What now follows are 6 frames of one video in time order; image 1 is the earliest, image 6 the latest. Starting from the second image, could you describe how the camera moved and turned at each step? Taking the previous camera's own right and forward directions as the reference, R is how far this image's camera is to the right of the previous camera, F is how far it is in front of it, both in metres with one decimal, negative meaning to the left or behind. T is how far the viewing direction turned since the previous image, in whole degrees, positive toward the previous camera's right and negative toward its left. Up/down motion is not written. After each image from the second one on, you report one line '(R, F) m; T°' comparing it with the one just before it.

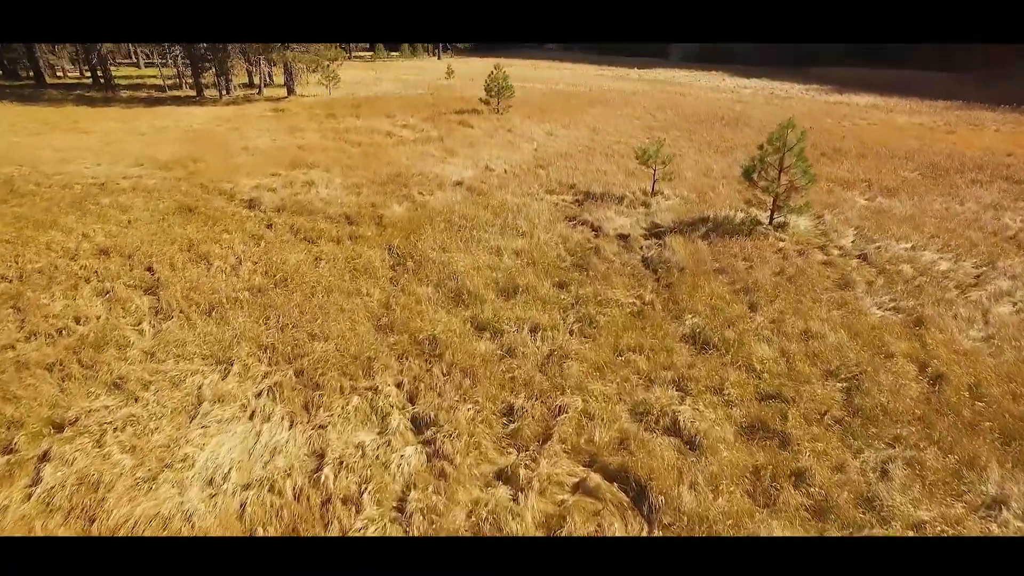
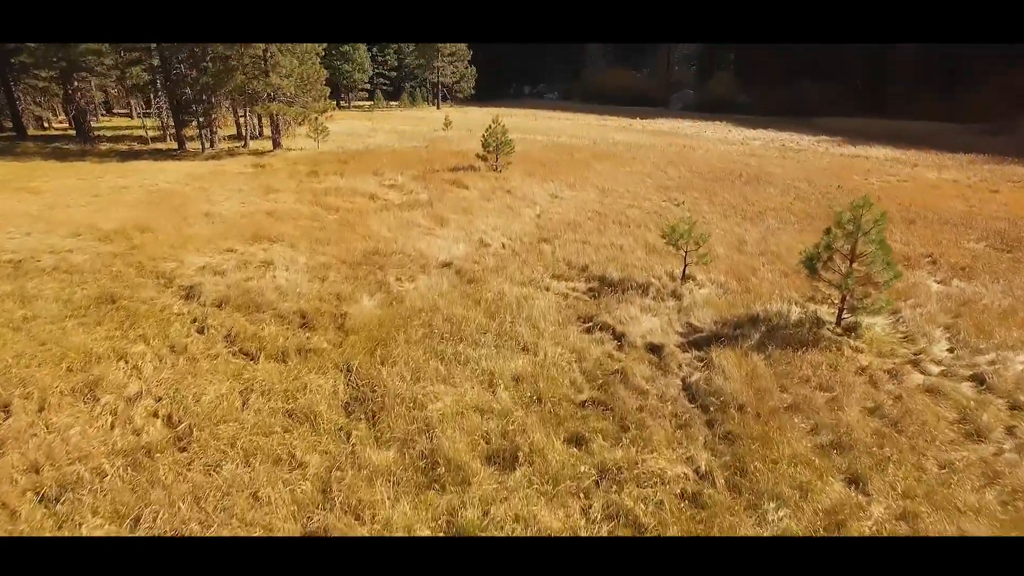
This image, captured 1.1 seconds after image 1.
(0.0, +1.2) m; 0°
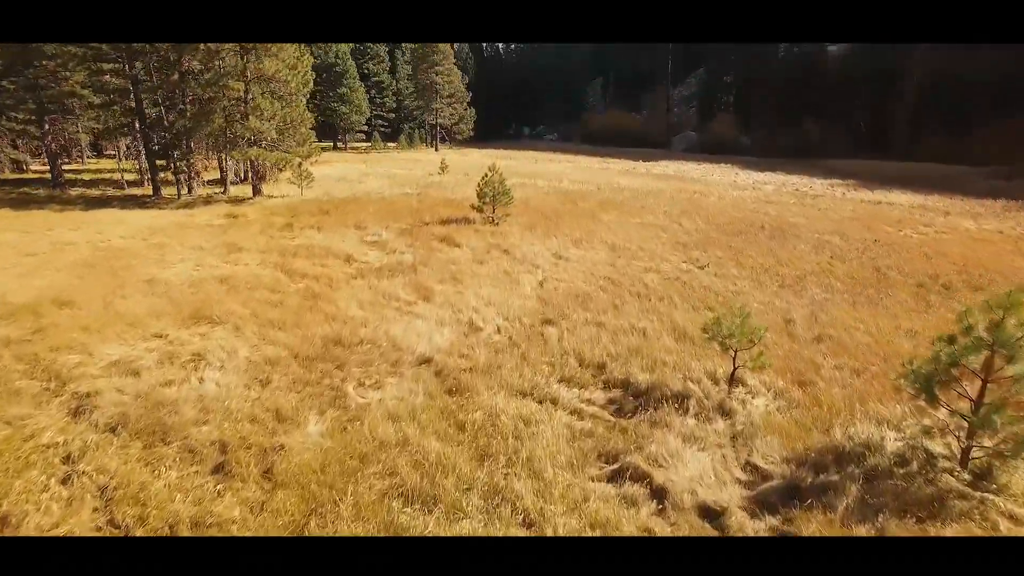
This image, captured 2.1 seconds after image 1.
(0.0, +1.2) m; 0°
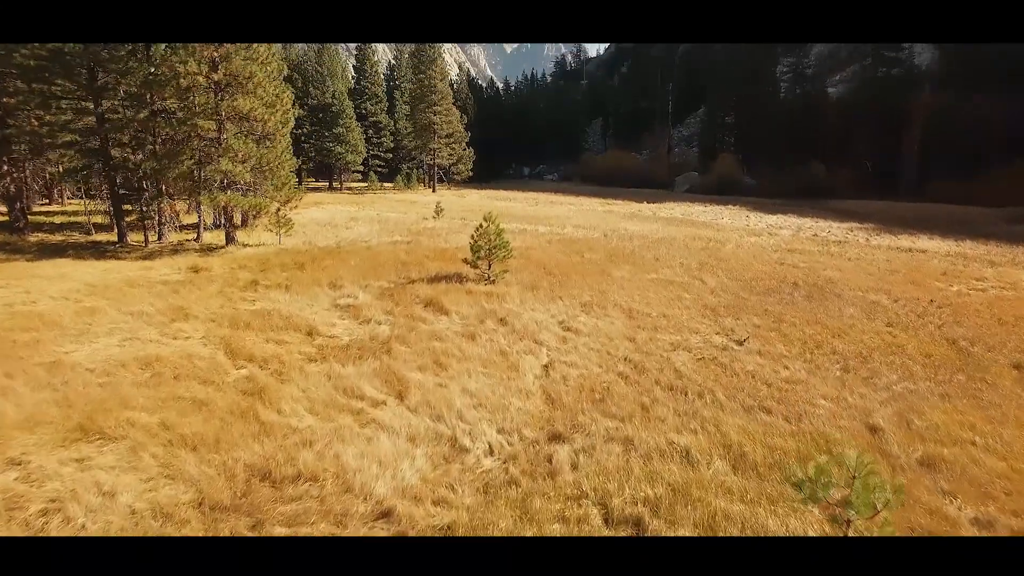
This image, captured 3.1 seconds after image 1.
(0.0, +1.3) m; 0°
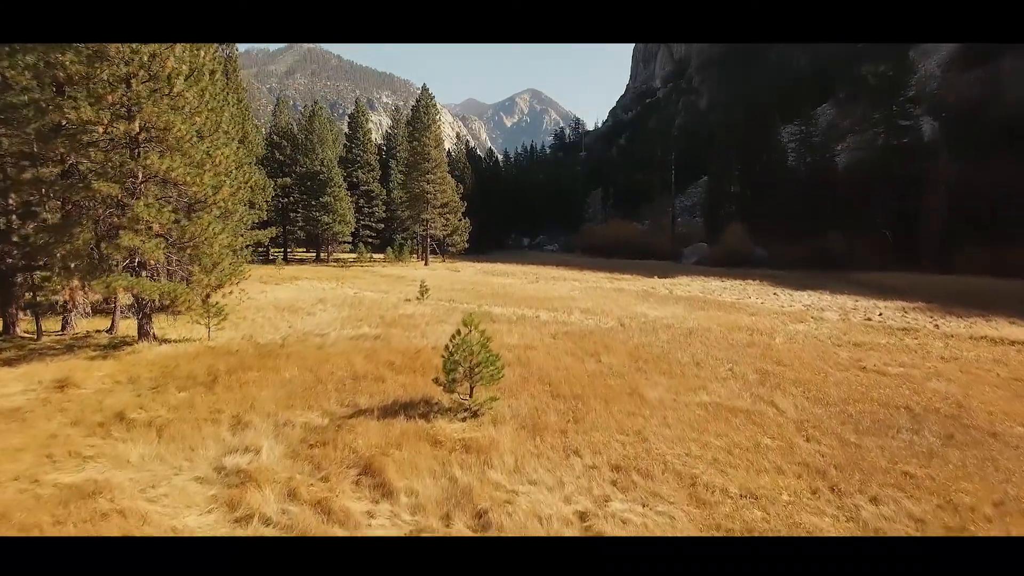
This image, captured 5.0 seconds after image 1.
(+0.1, +2.7) m; 0°
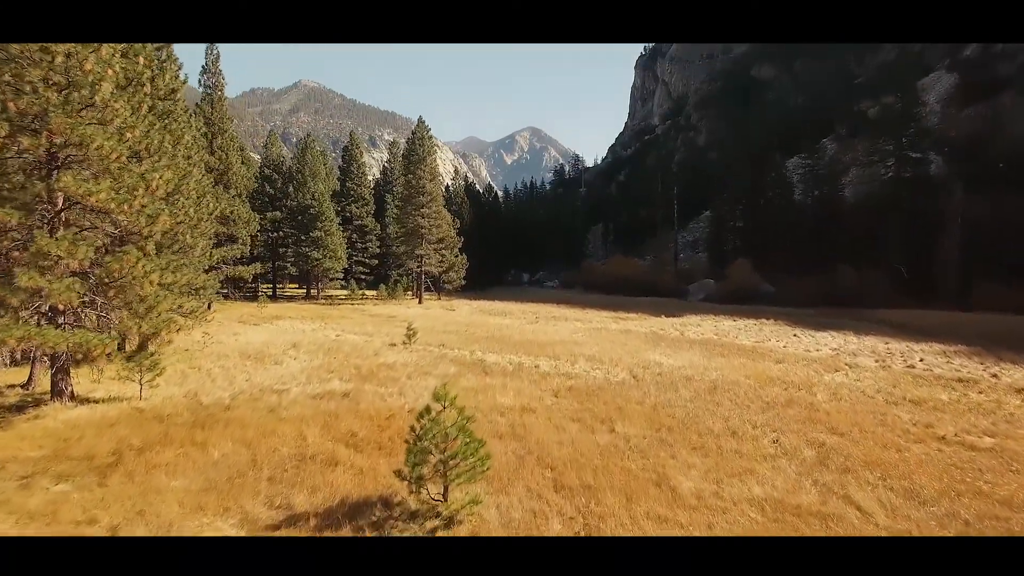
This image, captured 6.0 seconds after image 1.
(+0.1, +1.6) m; 0°
